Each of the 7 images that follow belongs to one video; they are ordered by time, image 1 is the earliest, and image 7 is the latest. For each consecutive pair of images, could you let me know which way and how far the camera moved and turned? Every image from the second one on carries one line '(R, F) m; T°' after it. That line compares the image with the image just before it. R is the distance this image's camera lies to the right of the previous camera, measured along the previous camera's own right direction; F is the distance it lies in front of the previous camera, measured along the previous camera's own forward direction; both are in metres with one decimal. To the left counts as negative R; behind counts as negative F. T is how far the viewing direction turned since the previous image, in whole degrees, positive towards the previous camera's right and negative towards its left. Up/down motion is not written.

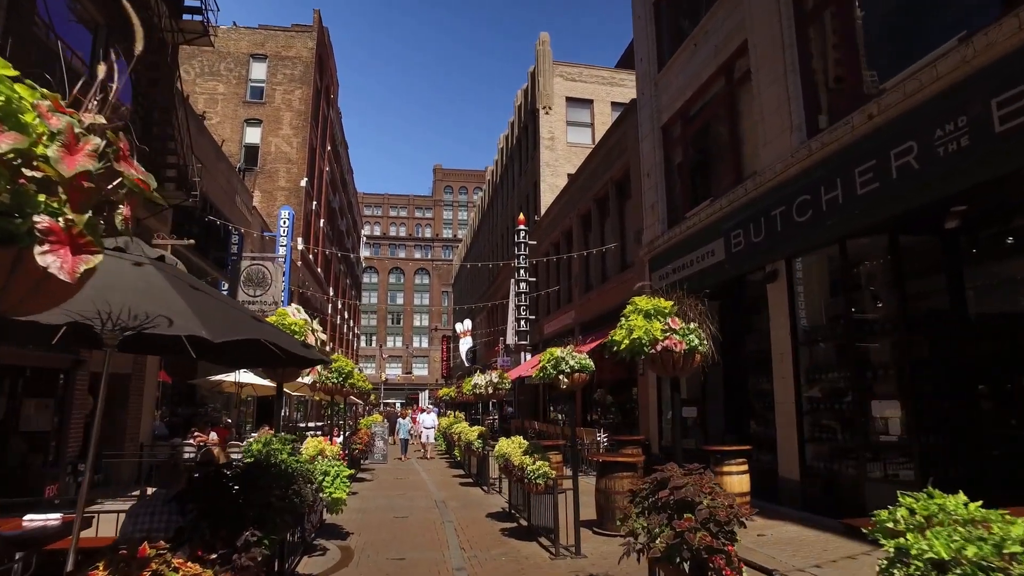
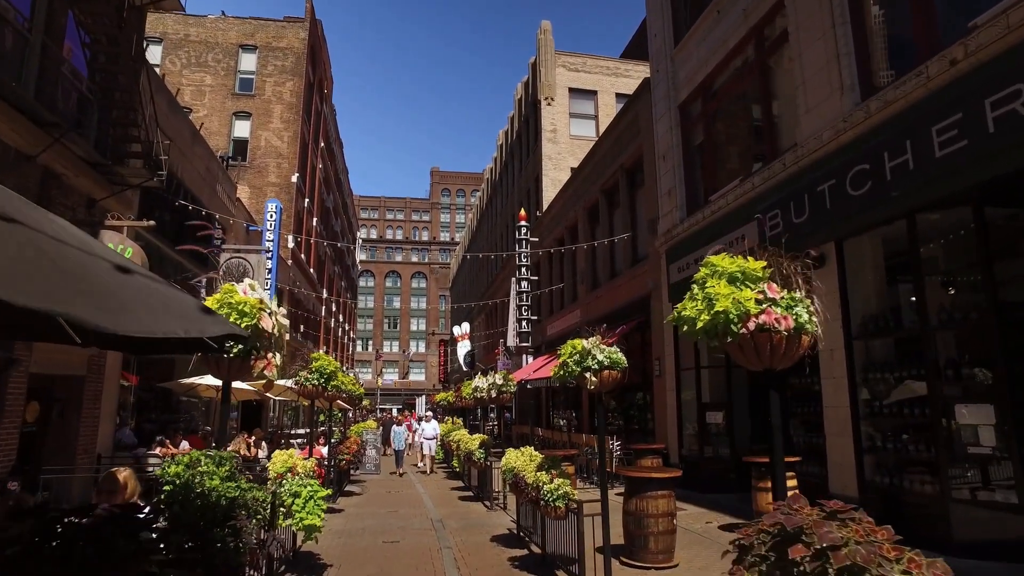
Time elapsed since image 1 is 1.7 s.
(-0.2, +1.5) m; 0°
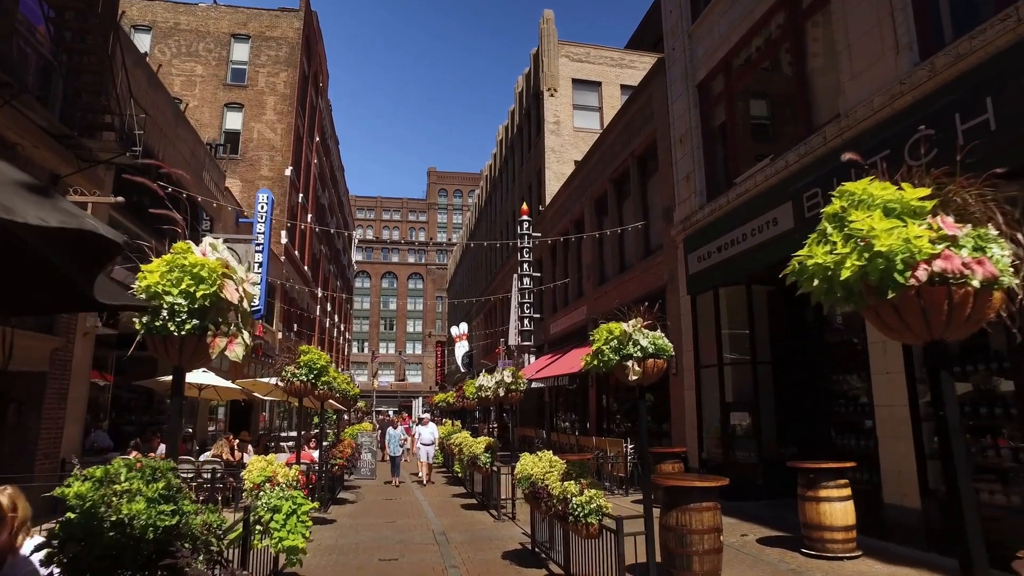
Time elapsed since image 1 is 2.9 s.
(-0.2, +1.1) m; 0°
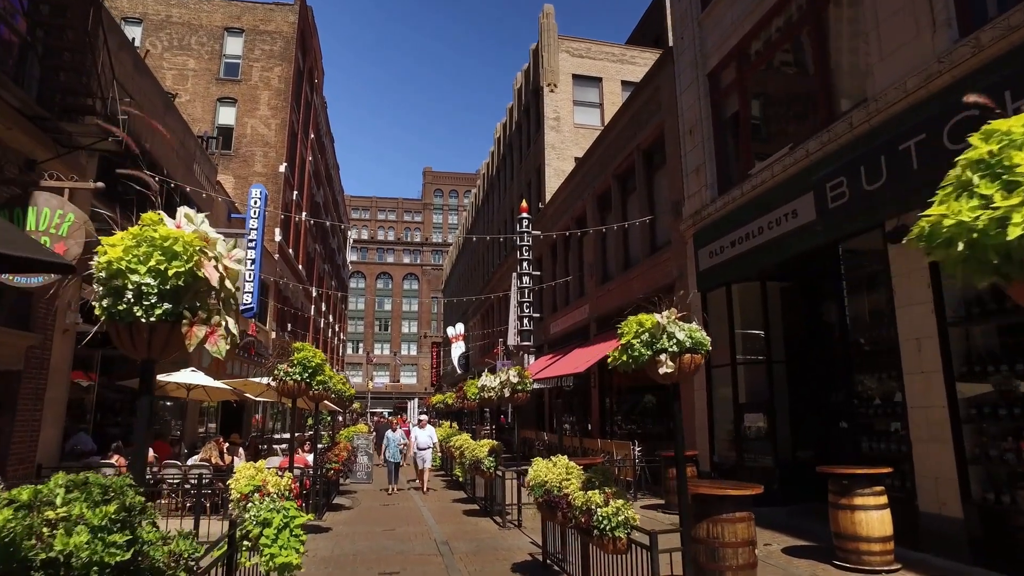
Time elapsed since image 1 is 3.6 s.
(-0.2, +0.6) m; 0°
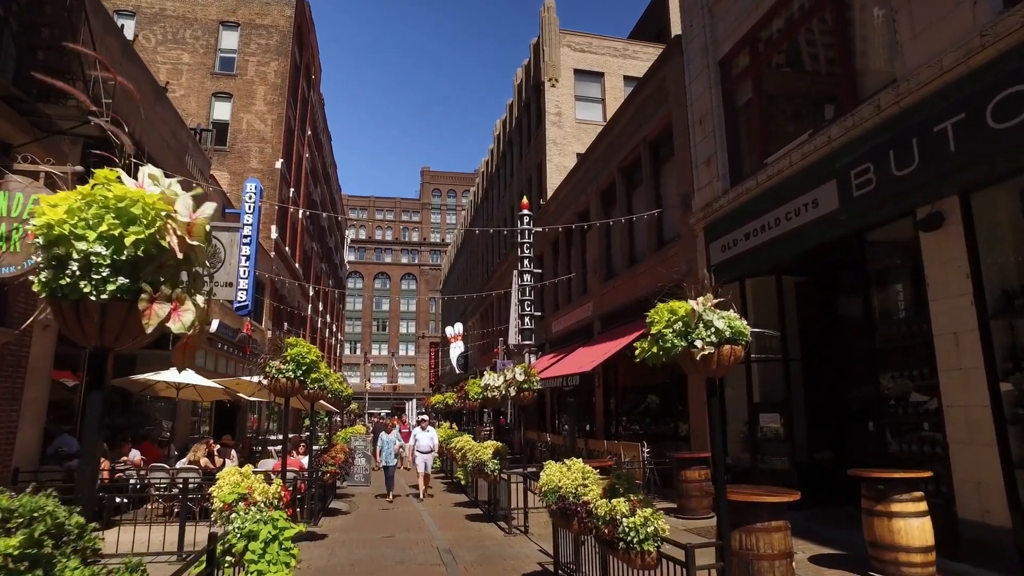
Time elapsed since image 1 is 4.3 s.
(-0.1, +0.5) m; 0°
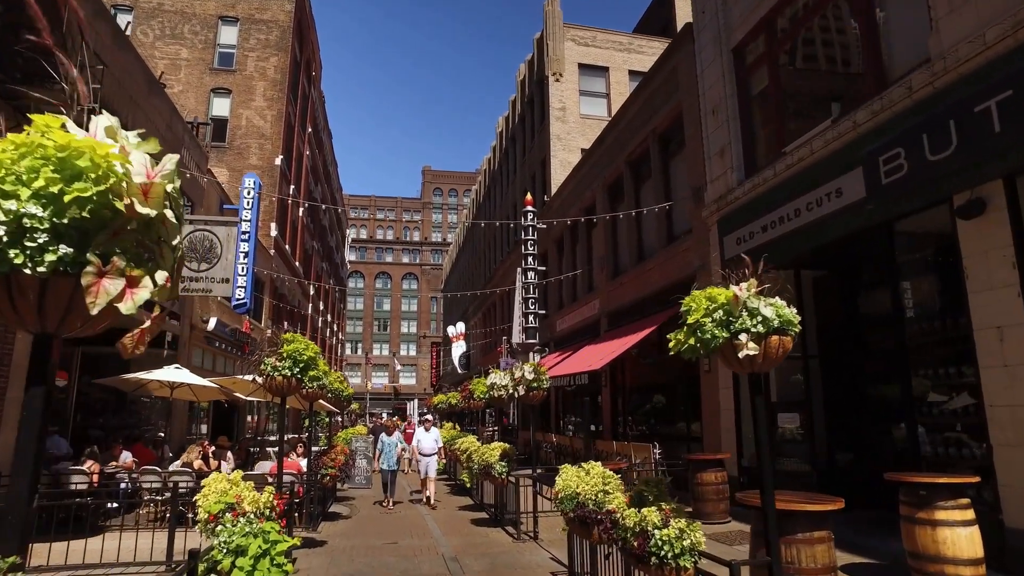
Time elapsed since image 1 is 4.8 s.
(-0.1, +0.5) m; 0°
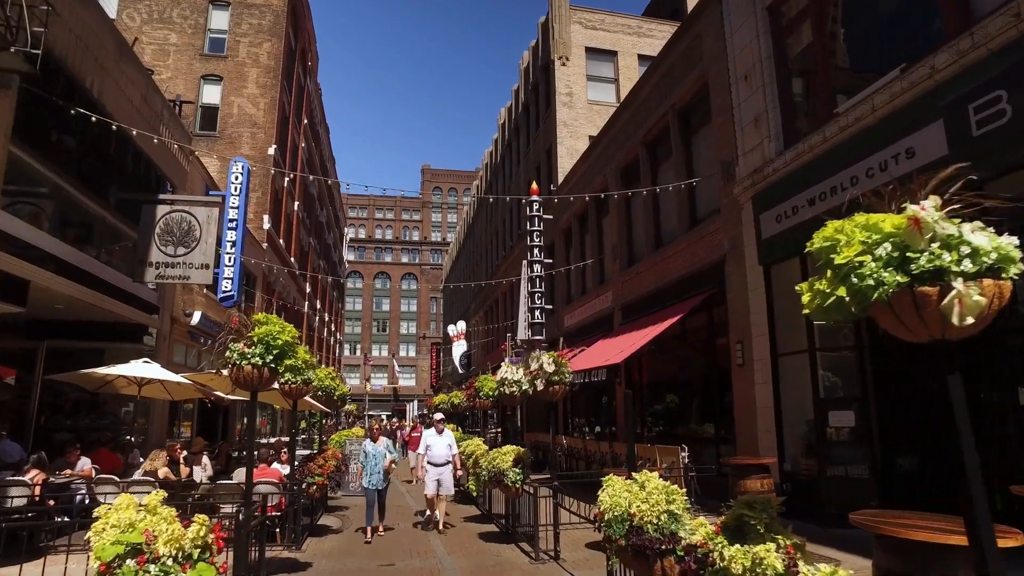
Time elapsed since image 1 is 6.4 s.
(-0.2, +1.3) m; 0°
